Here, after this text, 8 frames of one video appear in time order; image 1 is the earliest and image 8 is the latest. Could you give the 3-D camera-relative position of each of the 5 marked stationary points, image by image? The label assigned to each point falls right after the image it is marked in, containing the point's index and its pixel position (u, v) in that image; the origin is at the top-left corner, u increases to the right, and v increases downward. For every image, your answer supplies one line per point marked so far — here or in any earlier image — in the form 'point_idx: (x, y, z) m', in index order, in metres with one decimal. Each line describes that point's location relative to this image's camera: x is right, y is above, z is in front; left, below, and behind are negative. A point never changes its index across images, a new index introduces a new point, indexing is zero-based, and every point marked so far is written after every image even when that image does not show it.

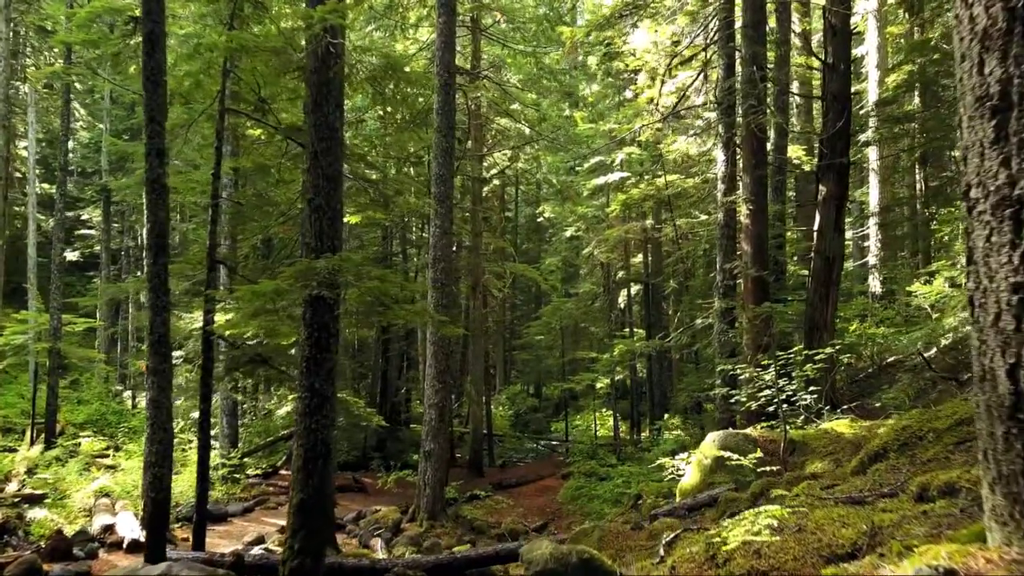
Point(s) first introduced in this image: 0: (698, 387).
0: (+3.6, -1.9, +14.9) m
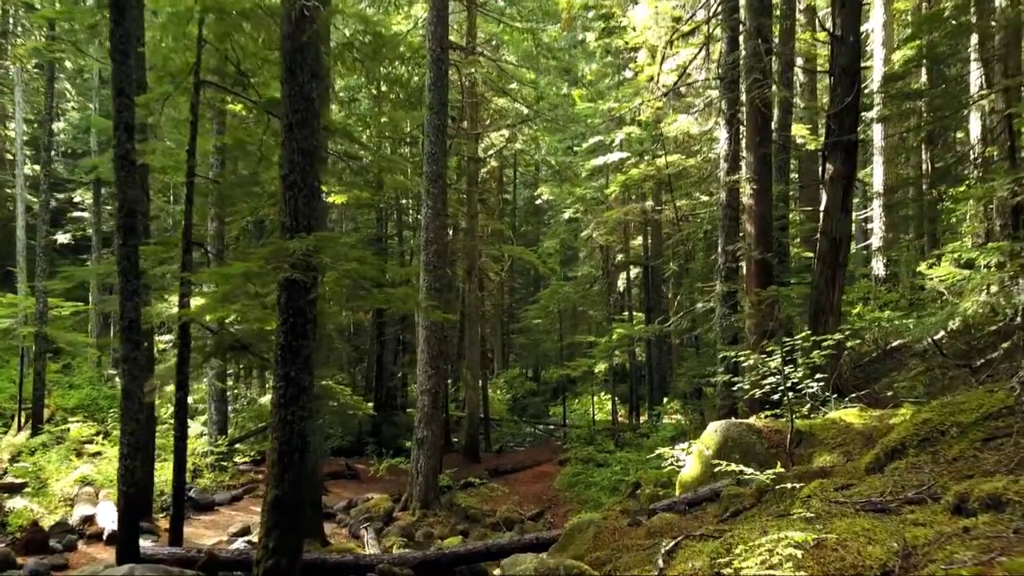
0: (+3.5, -1.6, +14.6) m
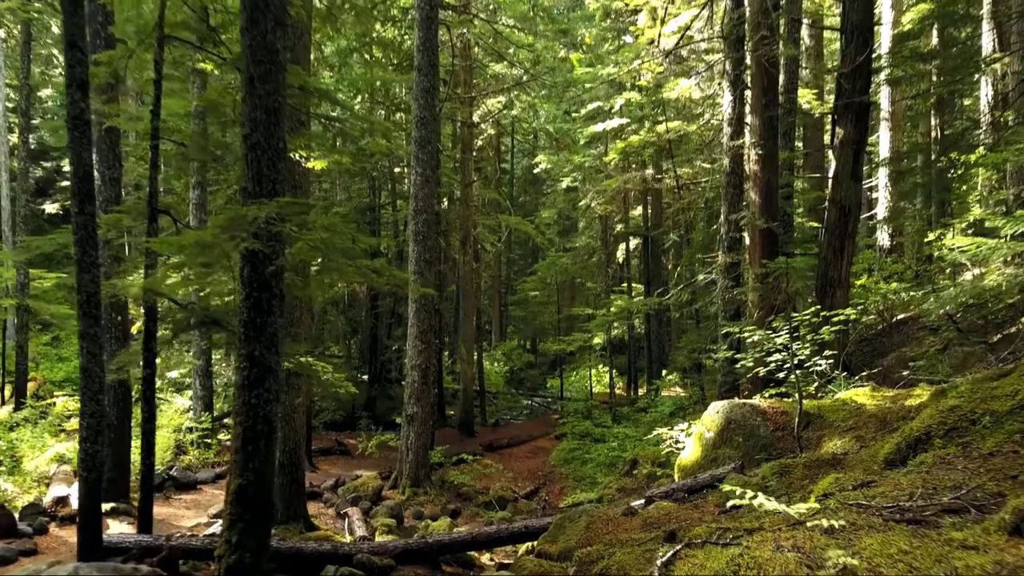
0: (+3.4, -1.1, +14.1) m
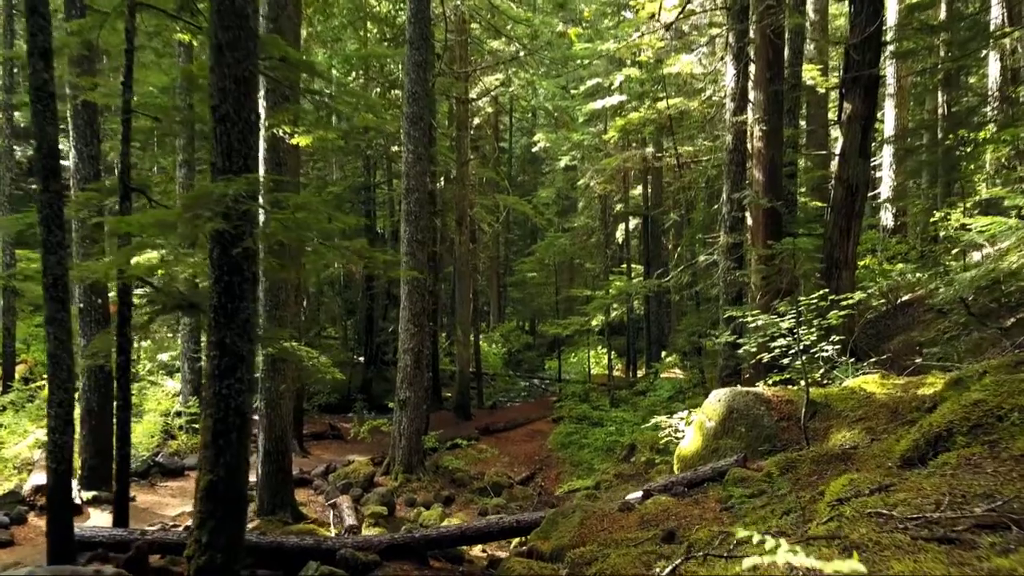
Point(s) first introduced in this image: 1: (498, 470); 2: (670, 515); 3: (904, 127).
0: (+3.3, -0.7, +13.8) m
1: (-0.2, -3.1, +13.0) m
2: (+1.0, -1.5, +5.0) m
3: (+8.5, +3.5, +16.8) m
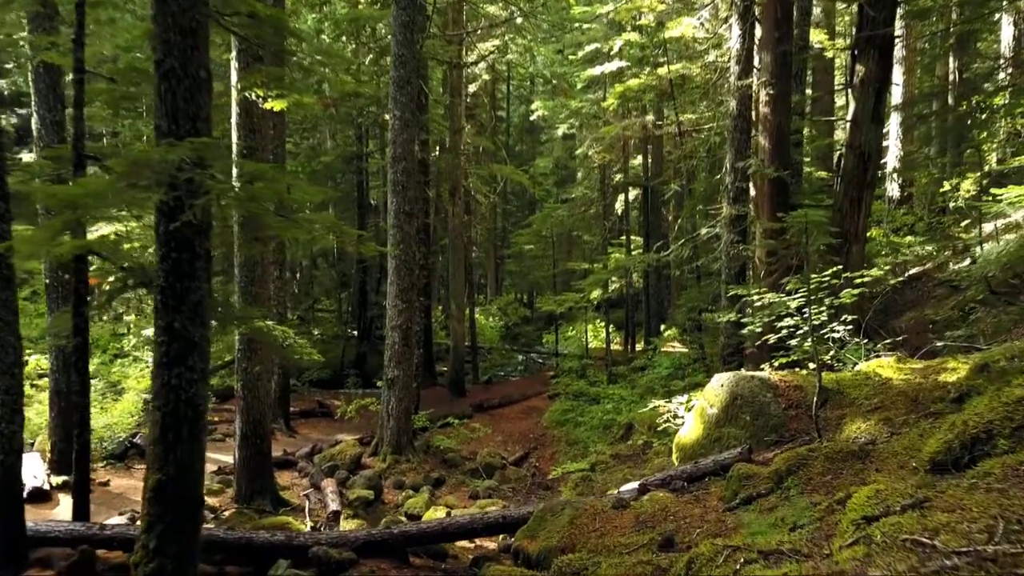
0: (+3.2, -0.3, +13.3) m
1: (-0.3, -2.6, +12.6) m
2: (+0.9, -1.4, +4.6) m
3: (+8.4, +4.1, +16.2) m
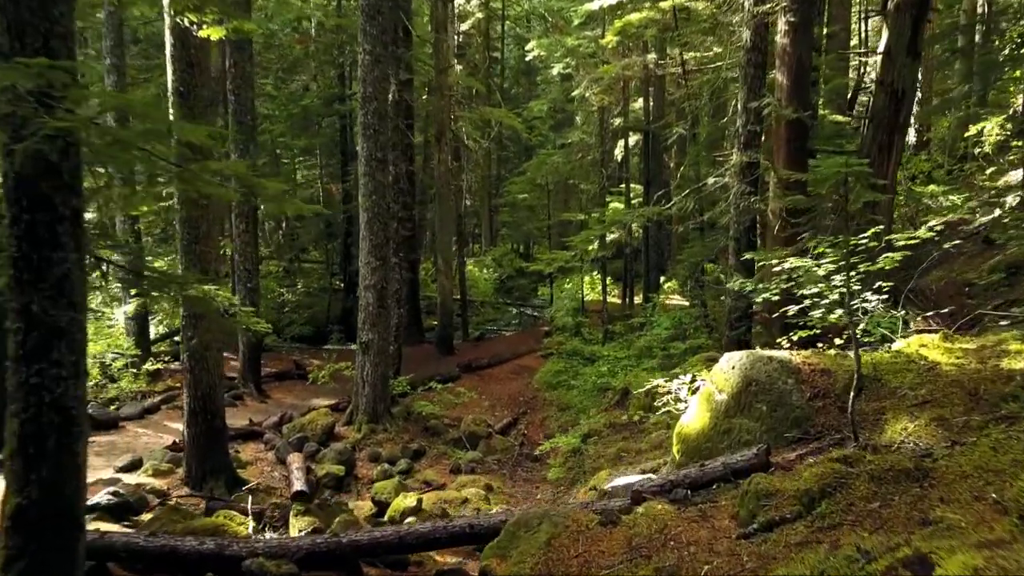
0: (+3.0, +0.5, +12.3) m
1: (-0.5, -1.9, +11.7) m
2: (+0.7, -1.2, +3.7) m
3: (+8.2, +5.0, +14.9) m
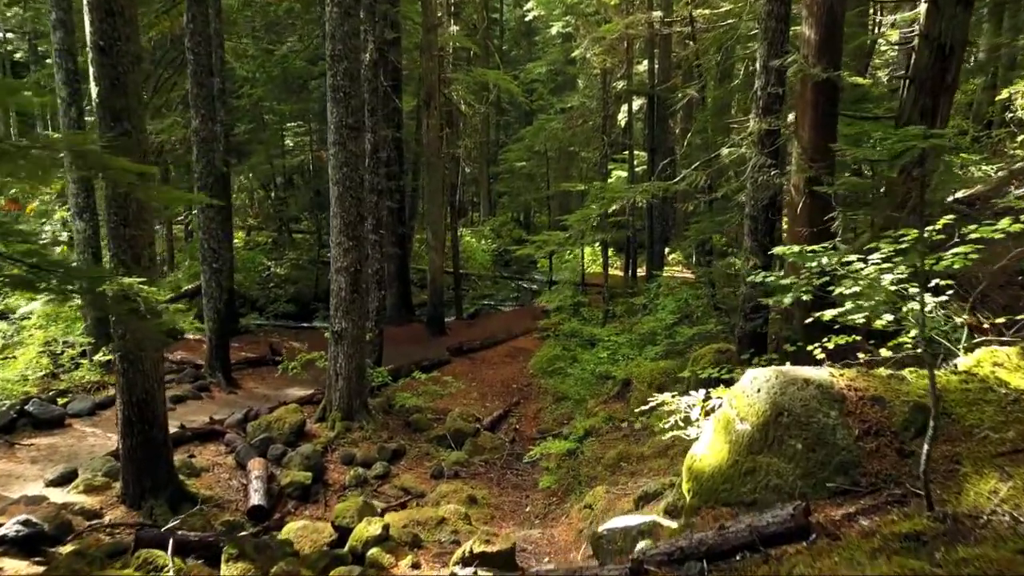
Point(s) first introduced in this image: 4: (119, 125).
0: (+2.9, +0.8, +11.2) m
1: (-0.6, -1.7, +10.8) m
2: (+0.6, -1.3, +2.7) m
3: (+8.1, +5.4, +13.6) m
4: (-3.1, +1.3, +6.2) m
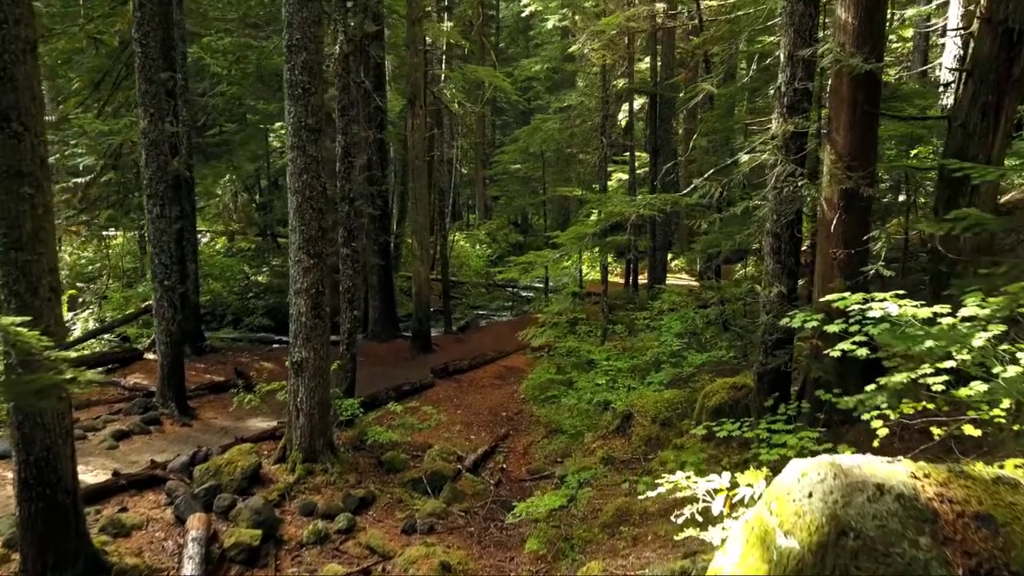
0: (+2.7, +0.5, +10.1) m
1: (-0.8, -1.9, +9.7) m
2: (+0.4, -1.5, +1.6) m
3: (+8.0, +5.1, +12.5) m
4: (-3.3, +1.1, +5.0) m
